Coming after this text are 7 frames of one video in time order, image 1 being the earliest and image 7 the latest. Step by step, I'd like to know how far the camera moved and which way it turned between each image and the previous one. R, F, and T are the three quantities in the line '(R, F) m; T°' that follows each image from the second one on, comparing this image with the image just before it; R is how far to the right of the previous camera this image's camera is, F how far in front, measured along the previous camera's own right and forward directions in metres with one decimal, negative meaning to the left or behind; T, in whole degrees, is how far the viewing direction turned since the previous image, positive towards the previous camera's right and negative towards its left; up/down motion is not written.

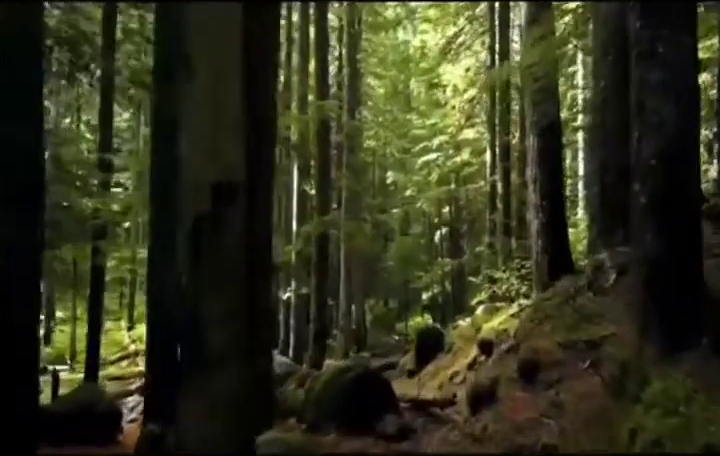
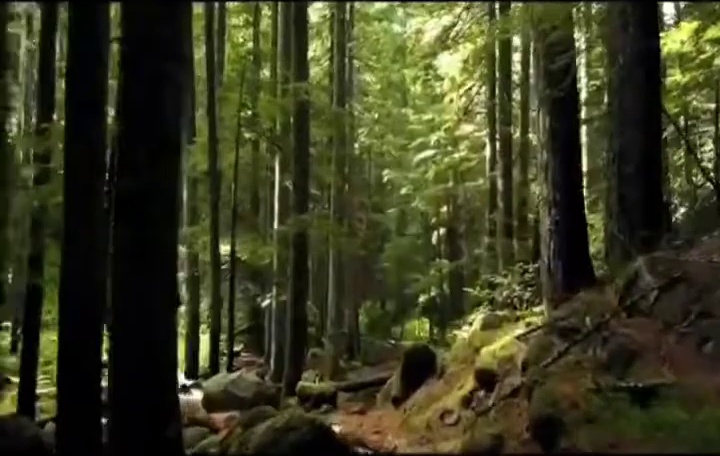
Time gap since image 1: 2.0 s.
(+0.2, +1.4) m; 0°
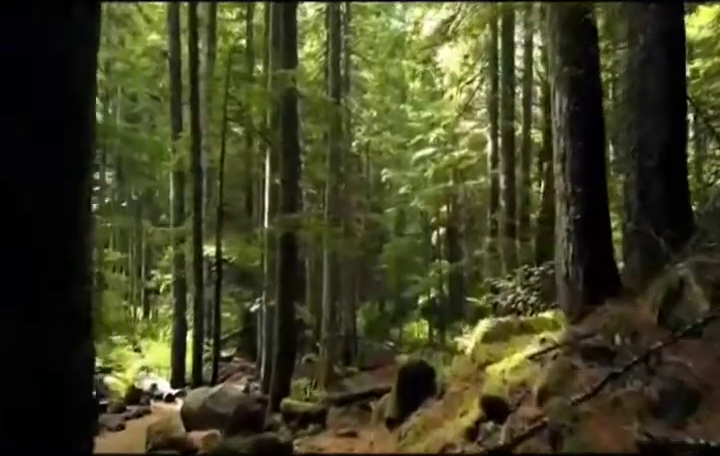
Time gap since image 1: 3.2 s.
(+0.1, +0.8) m; 0°
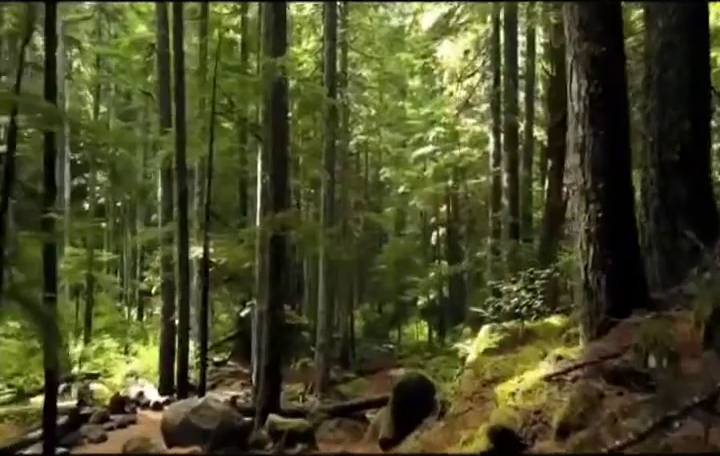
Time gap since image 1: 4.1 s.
(+0.1, +0.7) m; 0°
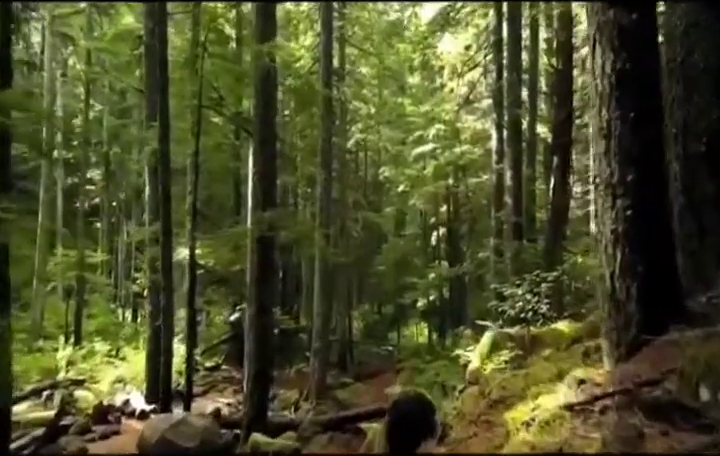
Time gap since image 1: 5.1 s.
(+0.1, +0.7) m; 0°
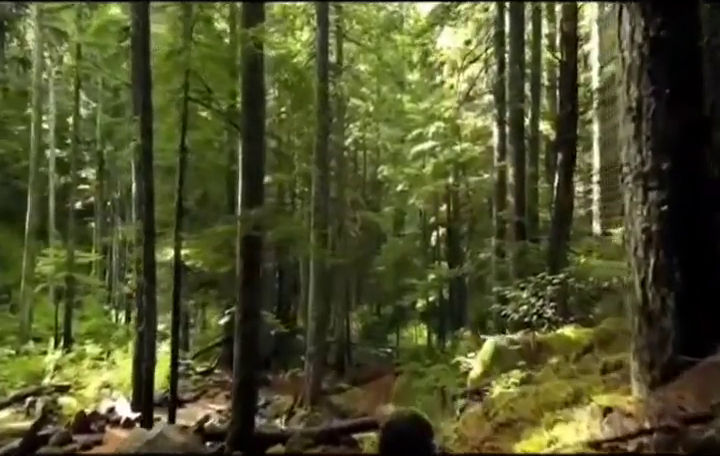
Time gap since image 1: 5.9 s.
(+0.1, +0.6) m; 0°
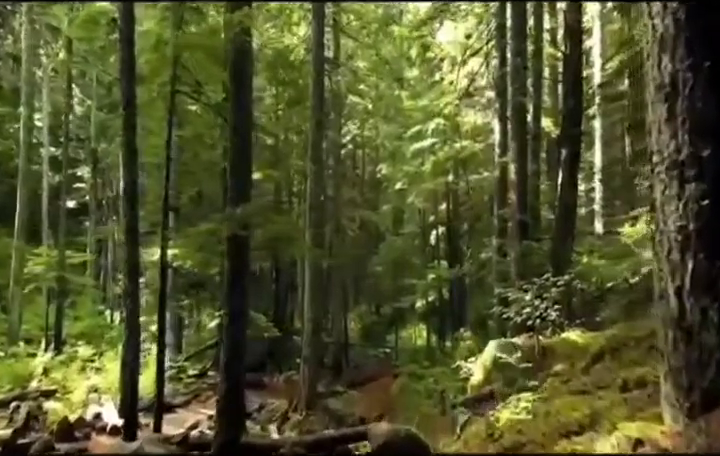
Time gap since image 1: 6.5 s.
(0.0, +0.5) m; 0°
